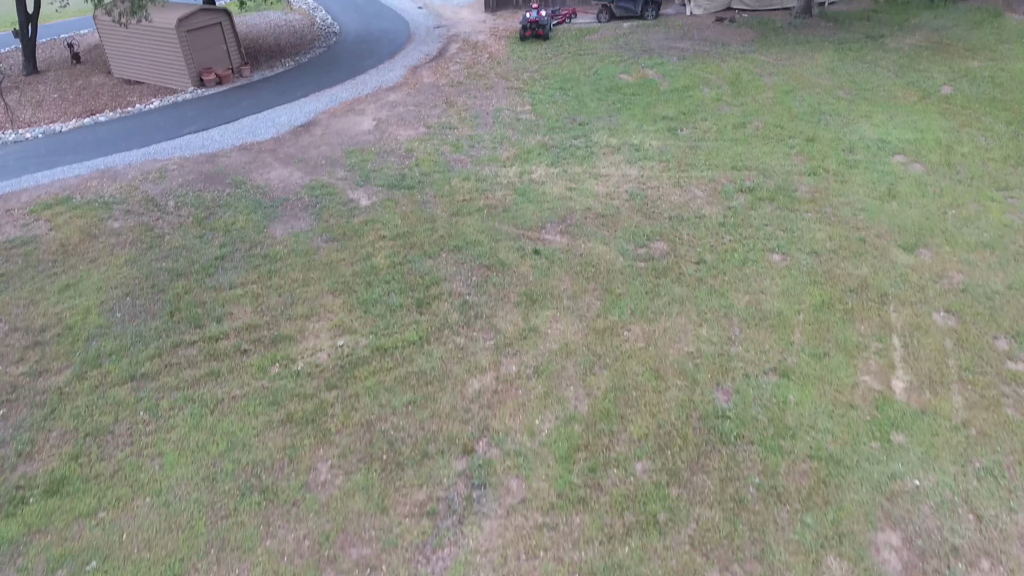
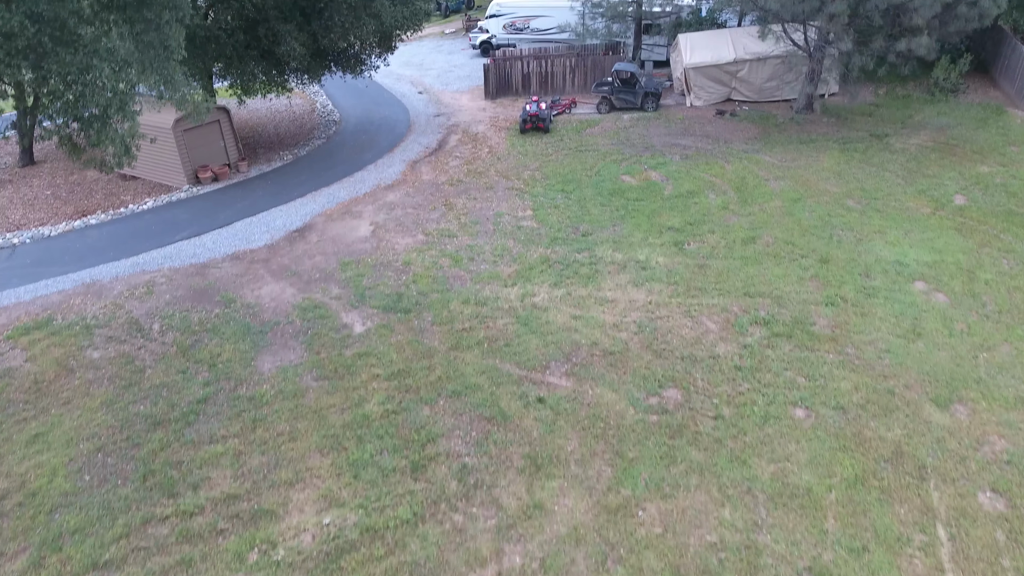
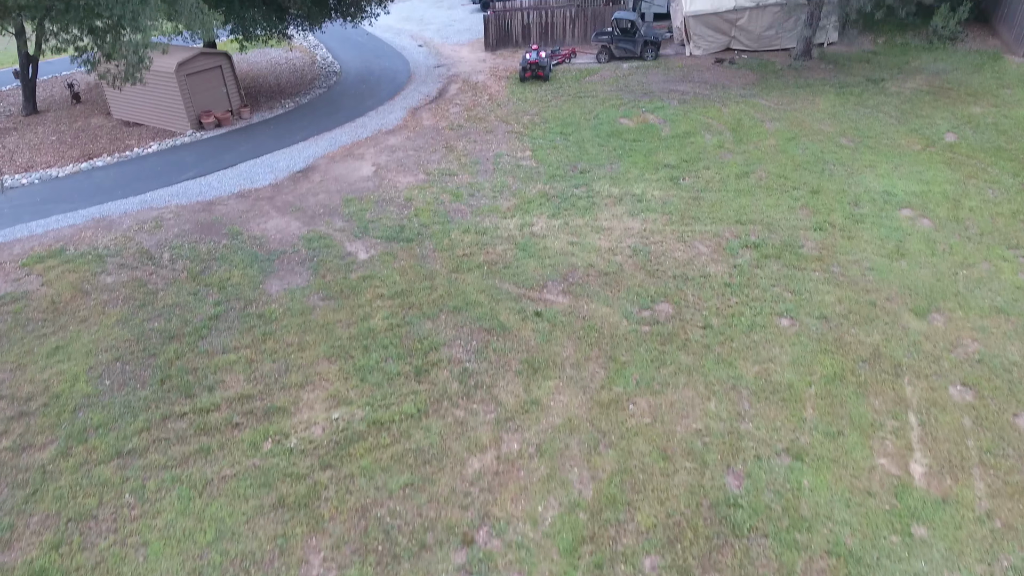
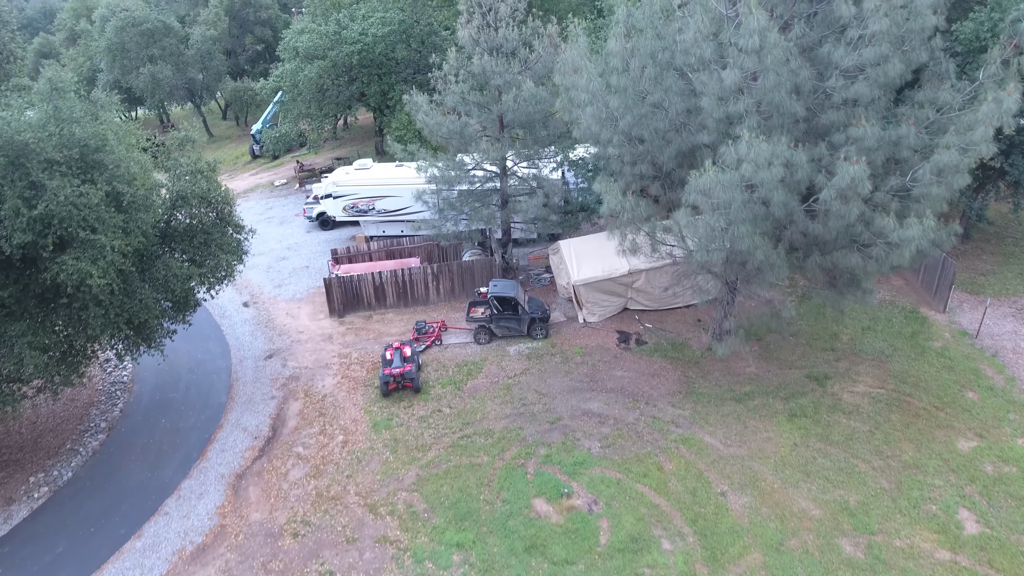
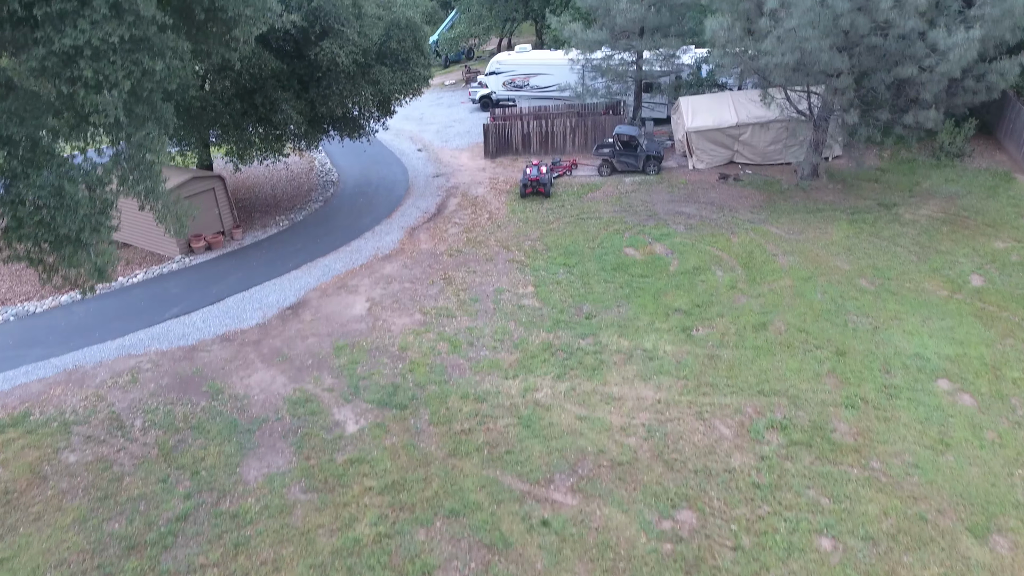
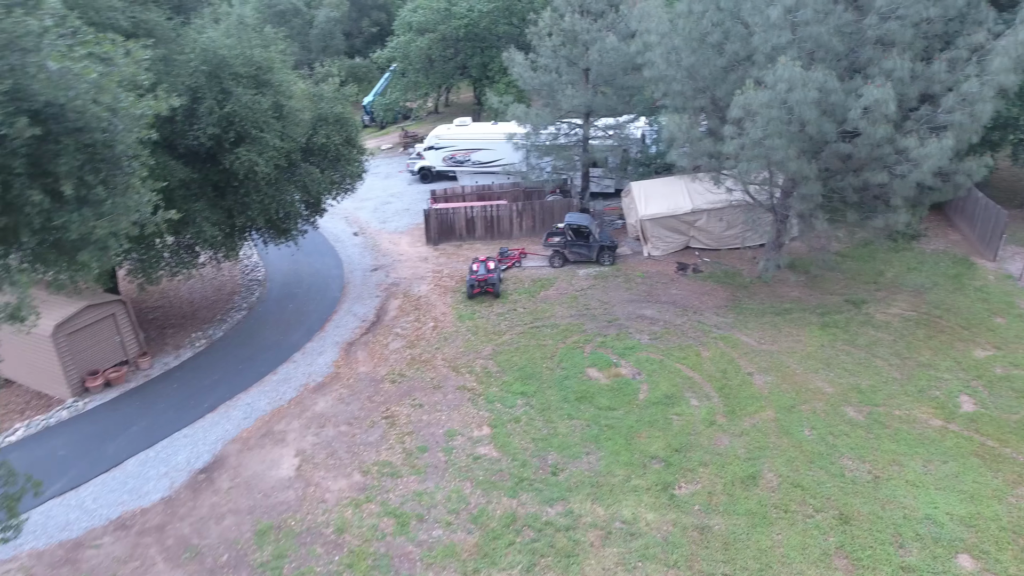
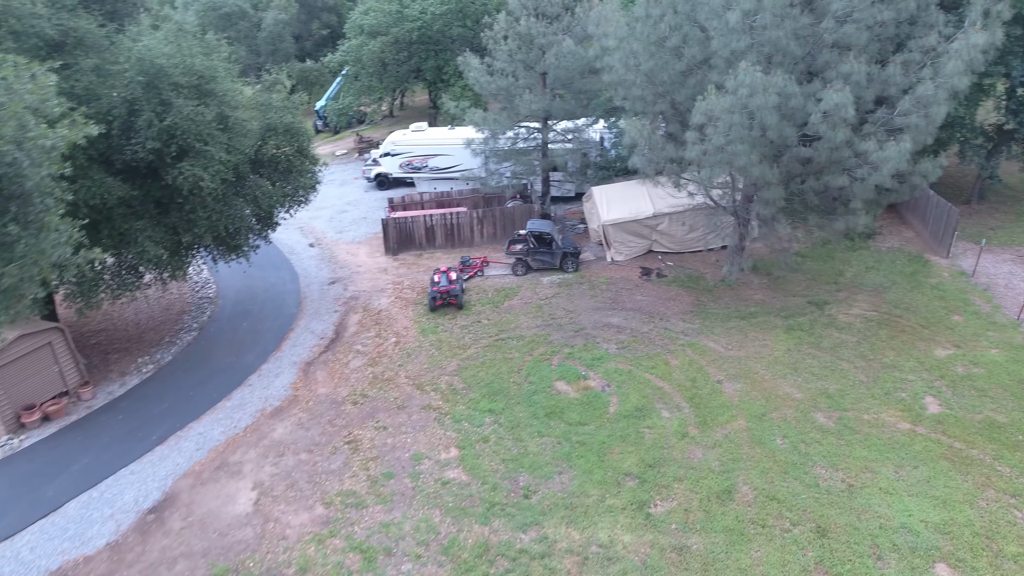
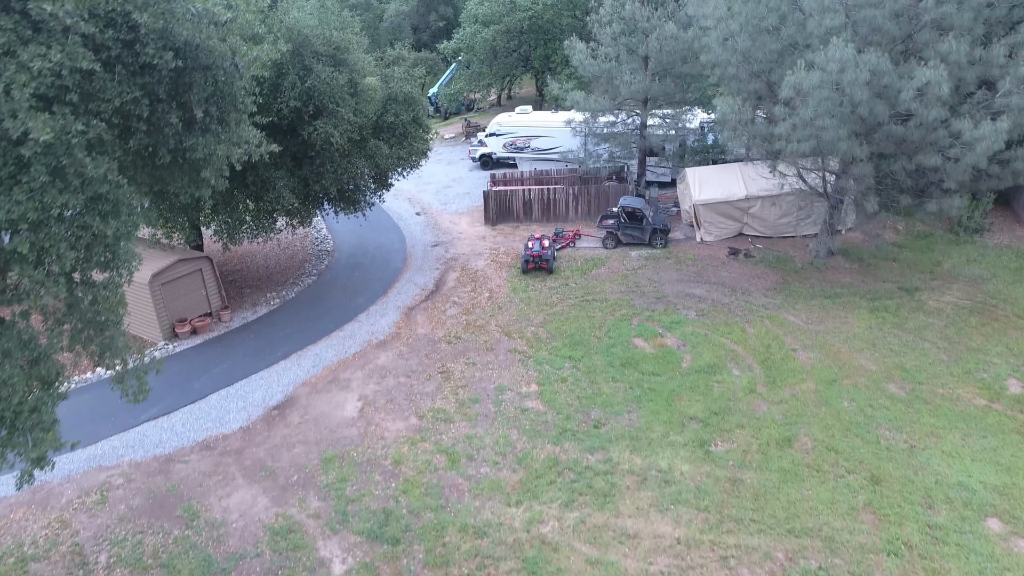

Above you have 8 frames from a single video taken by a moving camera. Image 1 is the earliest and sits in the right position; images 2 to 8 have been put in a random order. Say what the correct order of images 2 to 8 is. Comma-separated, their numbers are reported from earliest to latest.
3, 2, 5, 8, 6, 7, 4
